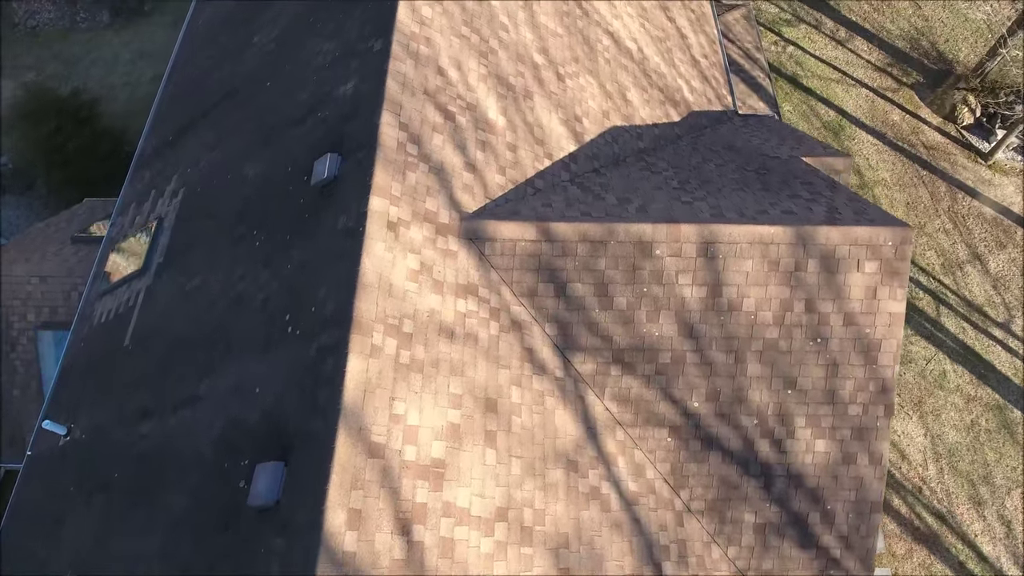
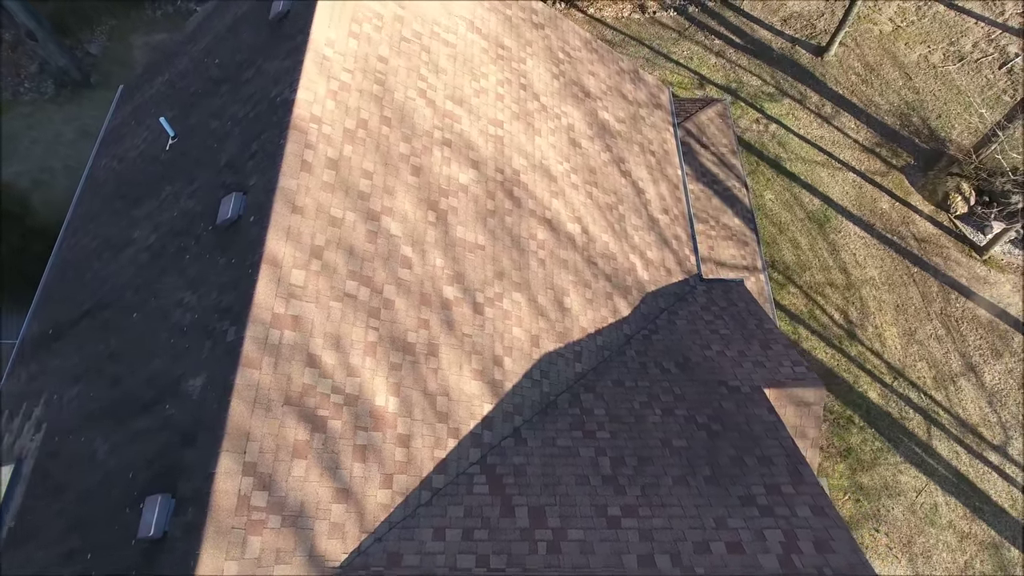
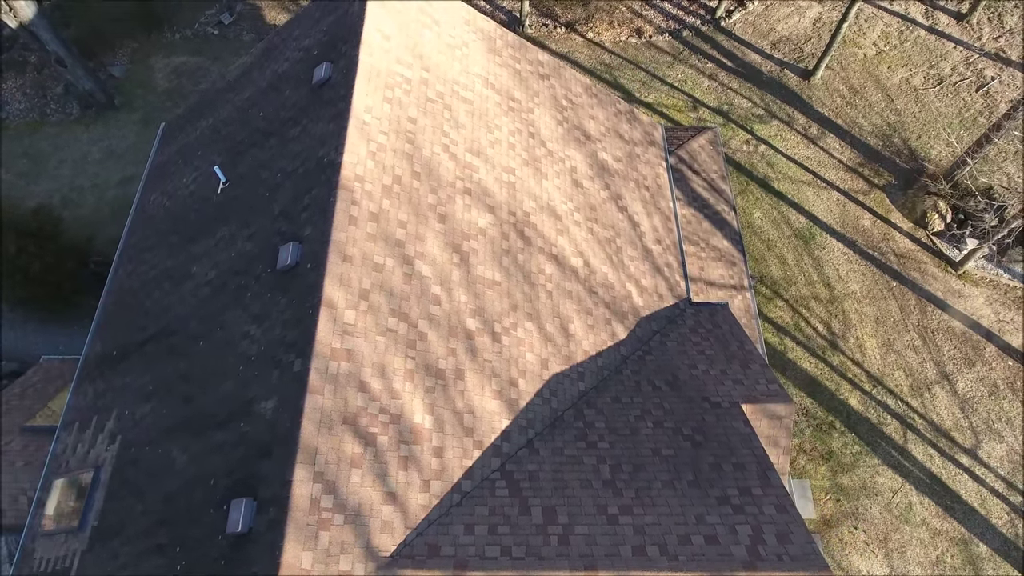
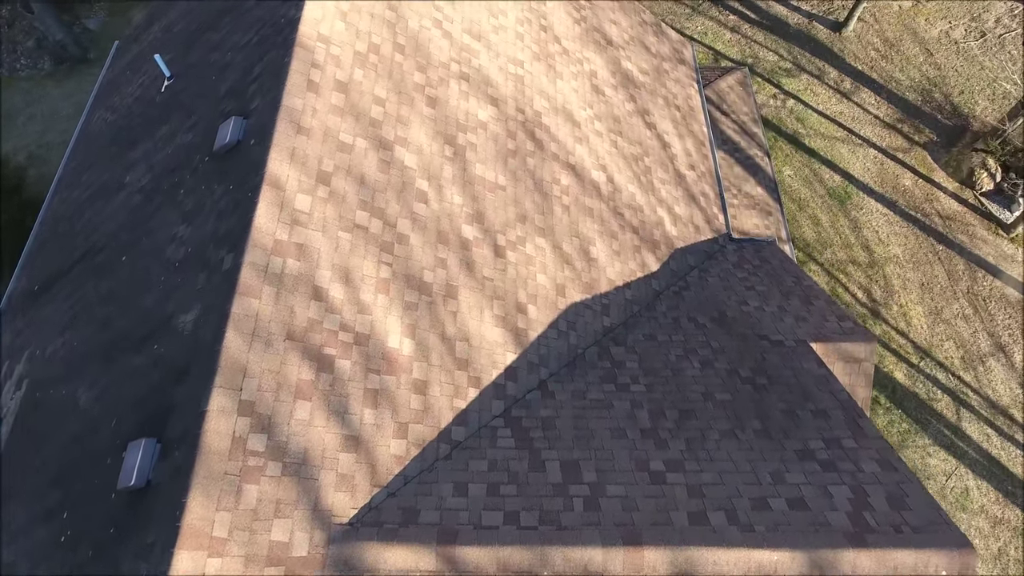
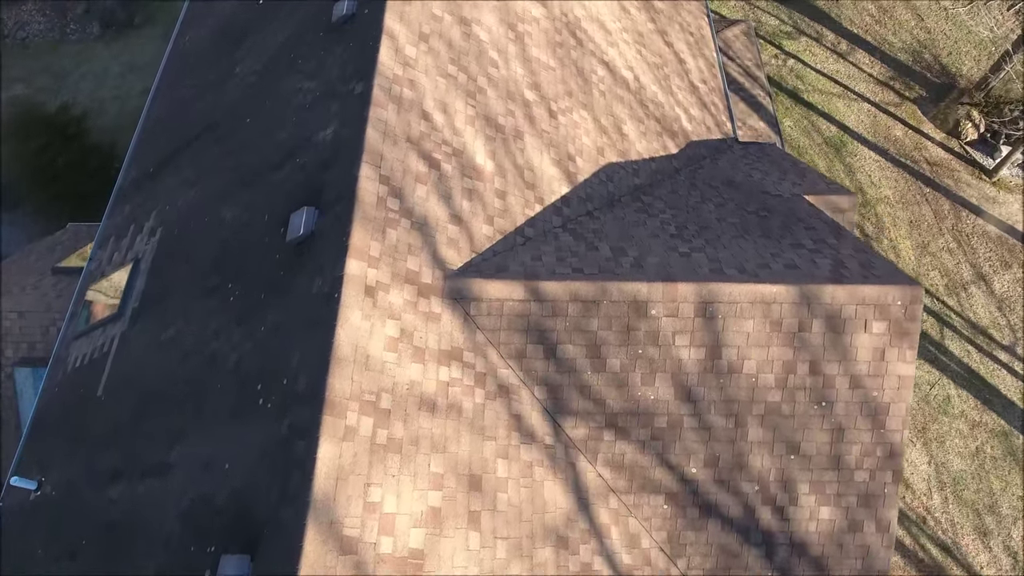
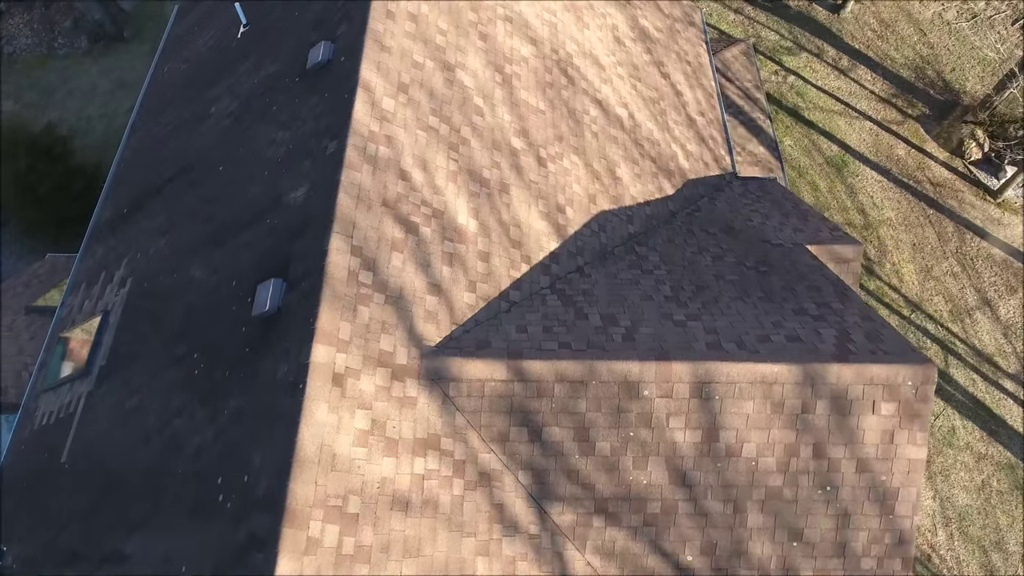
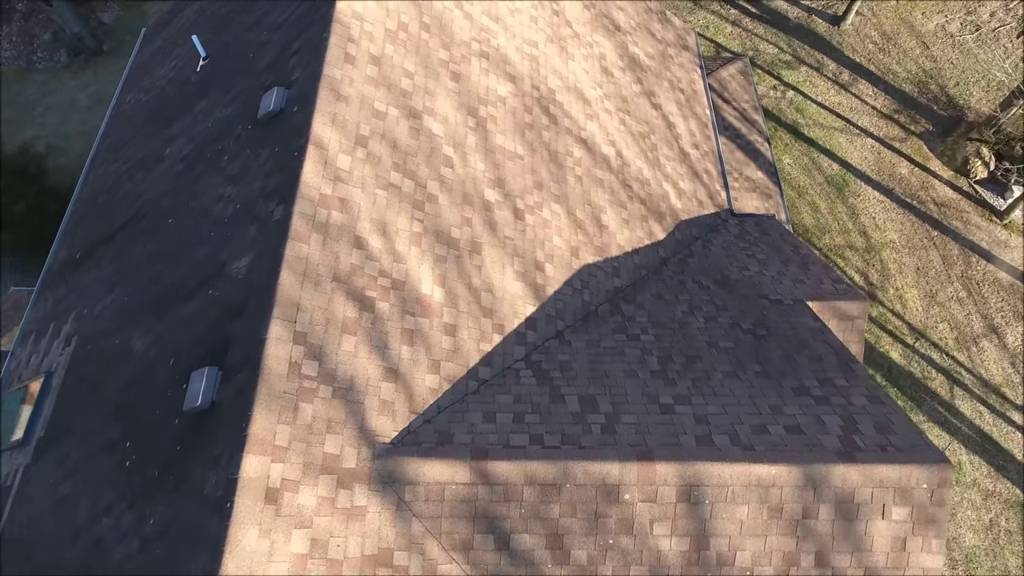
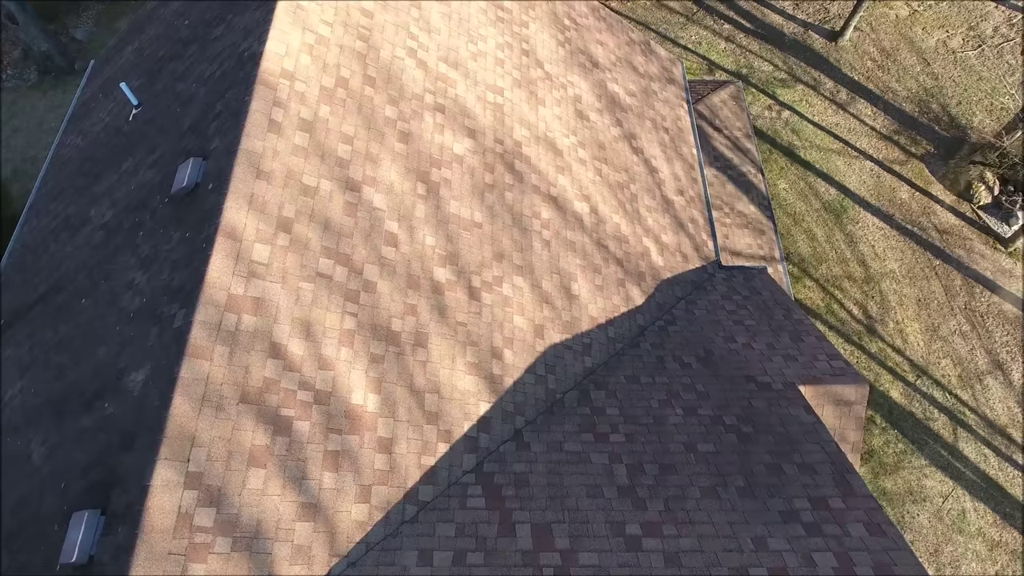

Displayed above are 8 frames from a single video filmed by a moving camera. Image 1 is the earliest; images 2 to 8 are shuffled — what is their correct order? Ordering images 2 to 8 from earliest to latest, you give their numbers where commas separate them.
5, 6, 7, 4, 8, 2, 3
